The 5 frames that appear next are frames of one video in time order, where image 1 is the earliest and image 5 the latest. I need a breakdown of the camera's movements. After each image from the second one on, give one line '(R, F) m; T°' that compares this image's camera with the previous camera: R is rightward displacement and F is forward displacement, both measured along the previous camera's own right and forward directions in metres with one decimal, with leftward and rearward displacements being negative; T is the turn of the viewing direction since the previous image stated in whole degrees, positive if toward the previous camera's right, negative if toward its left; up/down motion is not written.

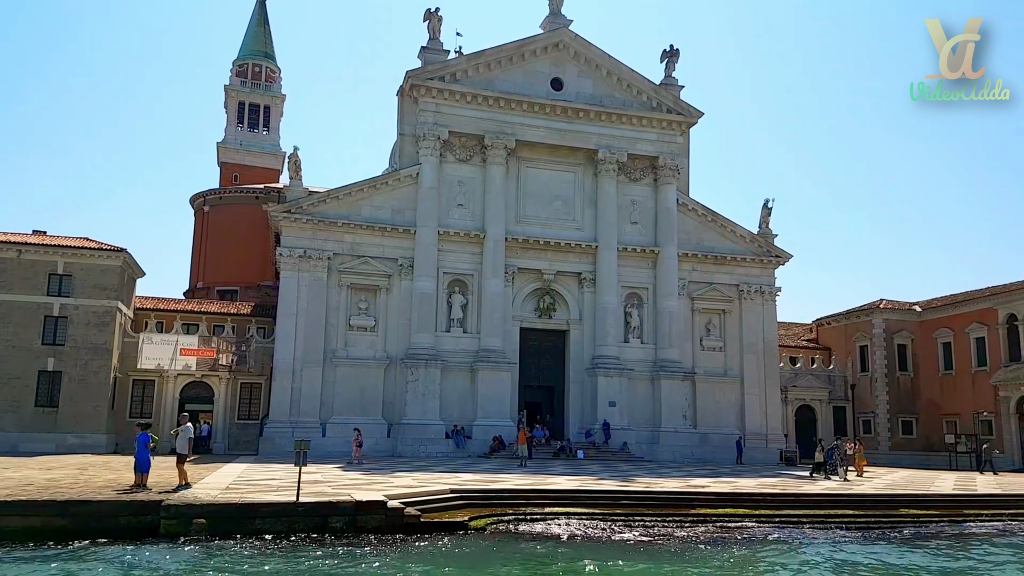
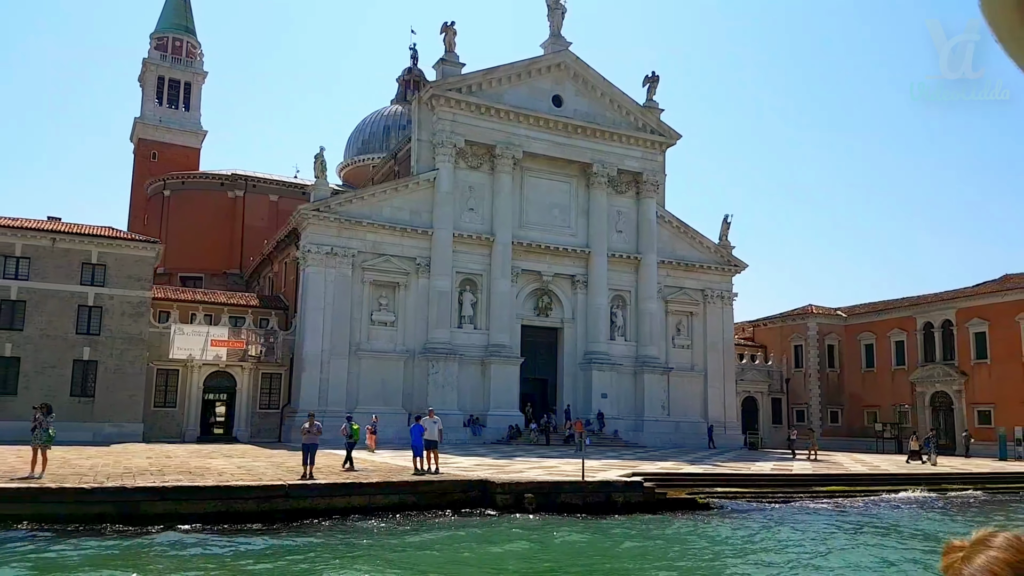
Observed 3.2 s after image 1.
(-6.0, -2.0) m; +10°
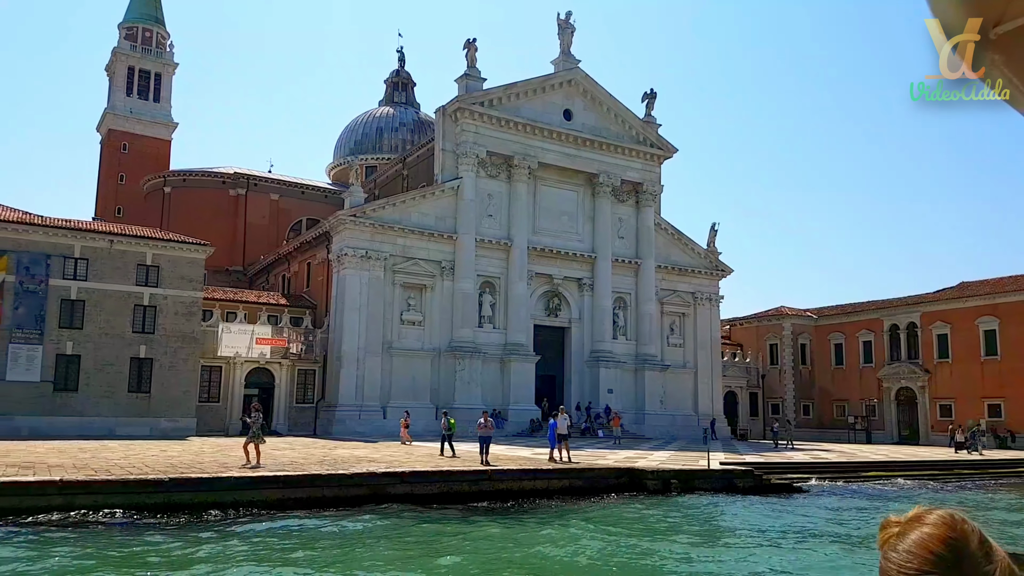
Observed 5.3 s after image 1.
(-3.8, -2.1) m; +5°
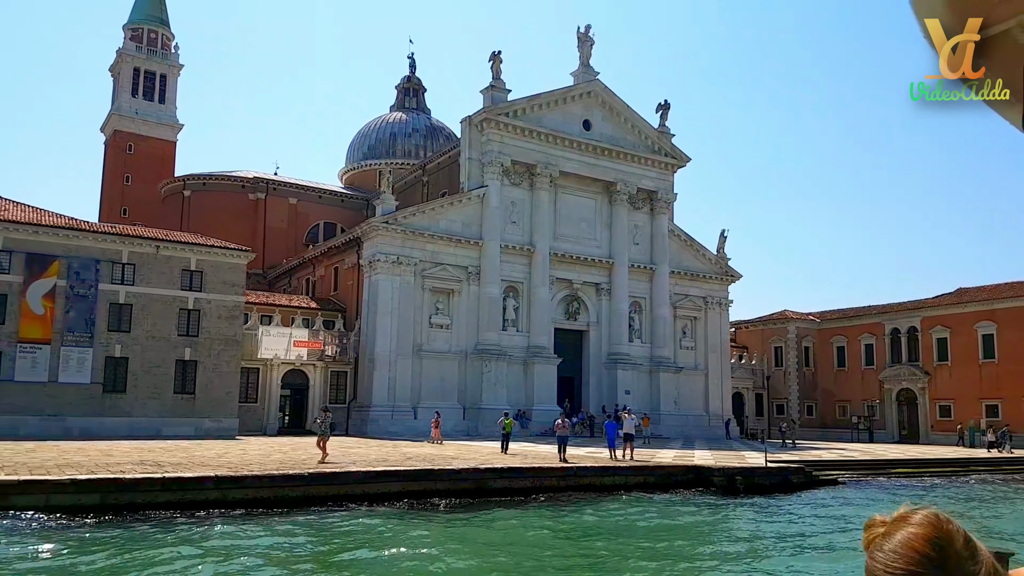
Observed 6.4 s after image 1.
(-1.8, -1.1) m; +1°
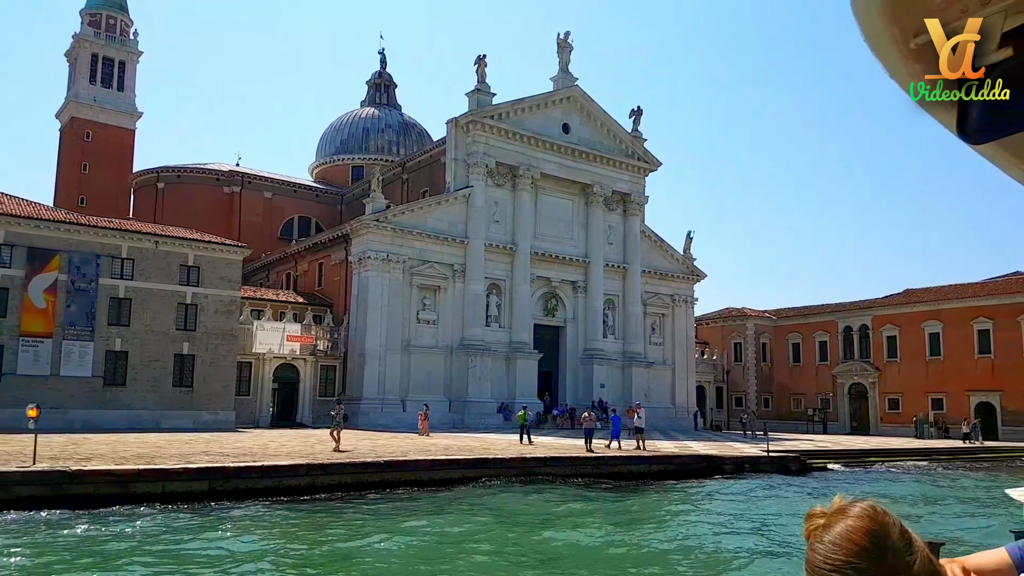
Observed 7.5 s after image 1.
(-1.9, -1.2) m; +4°
